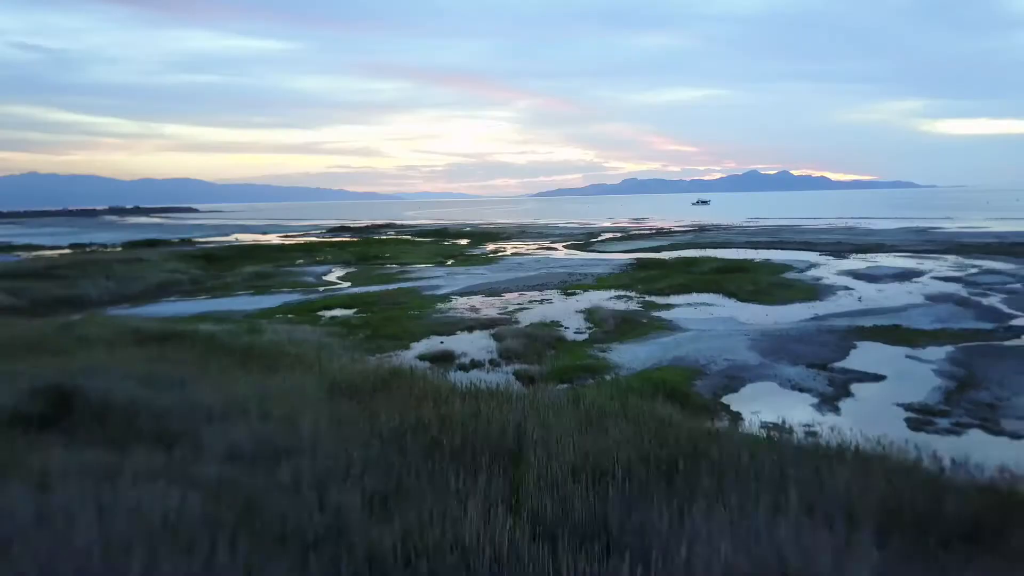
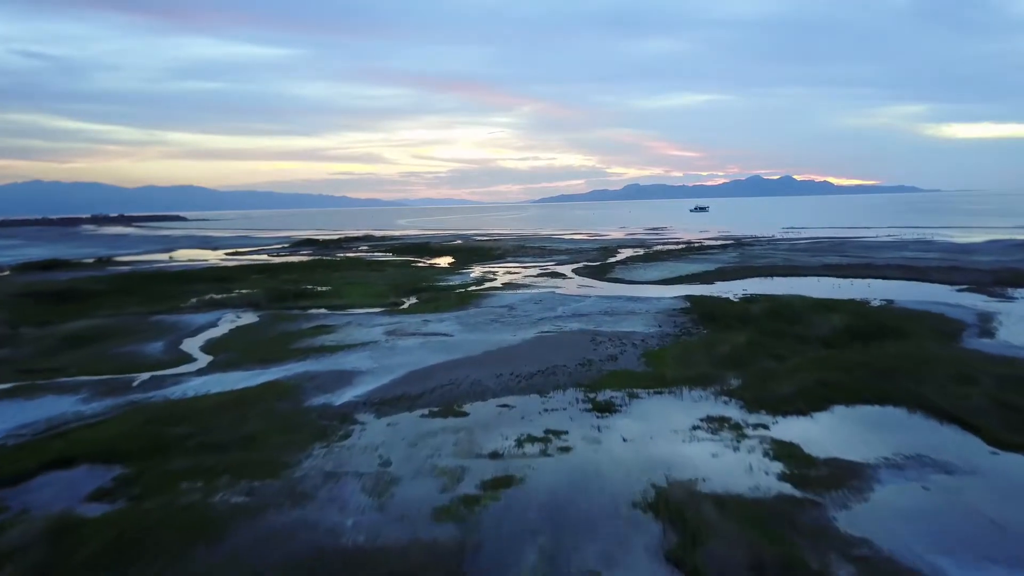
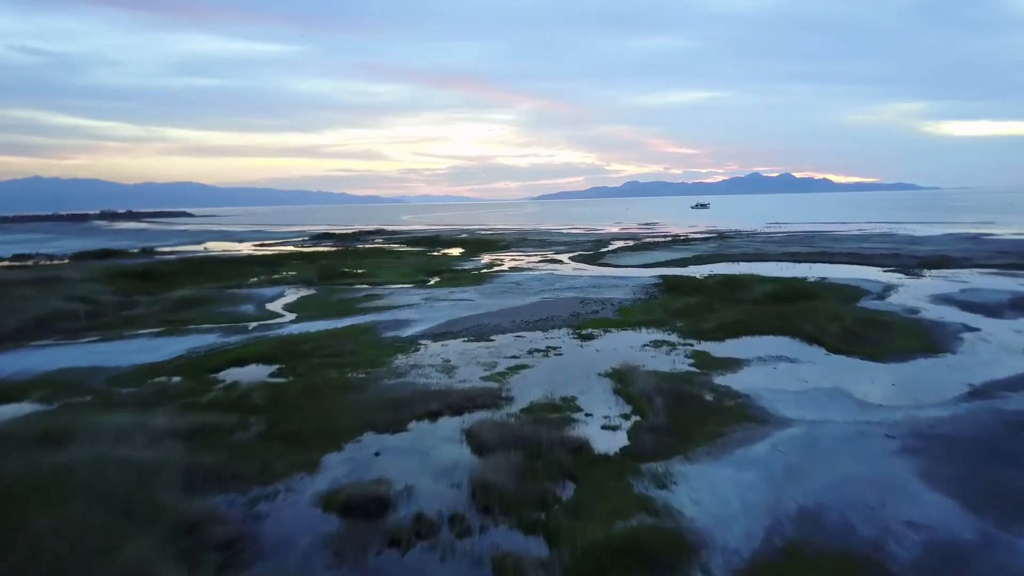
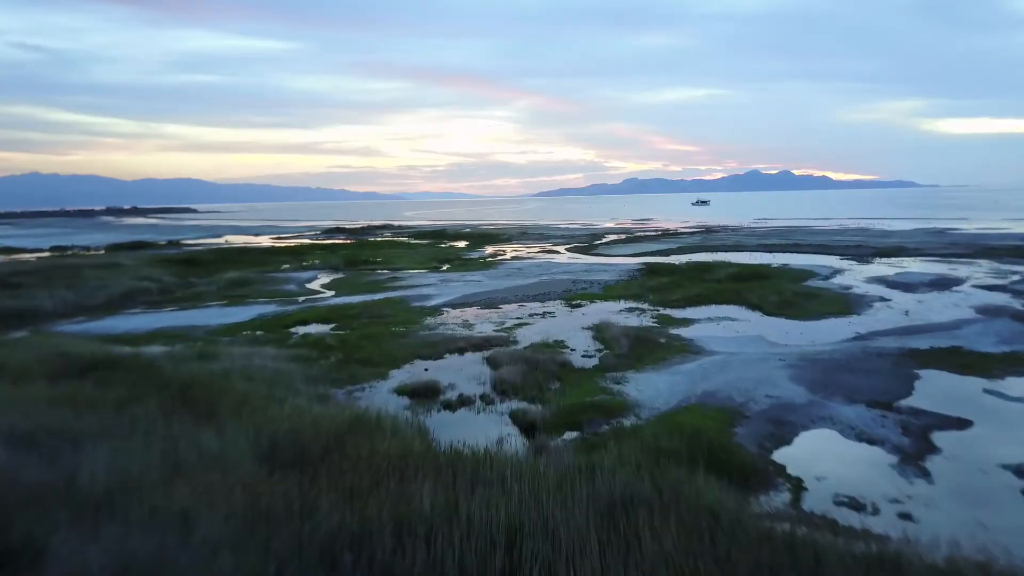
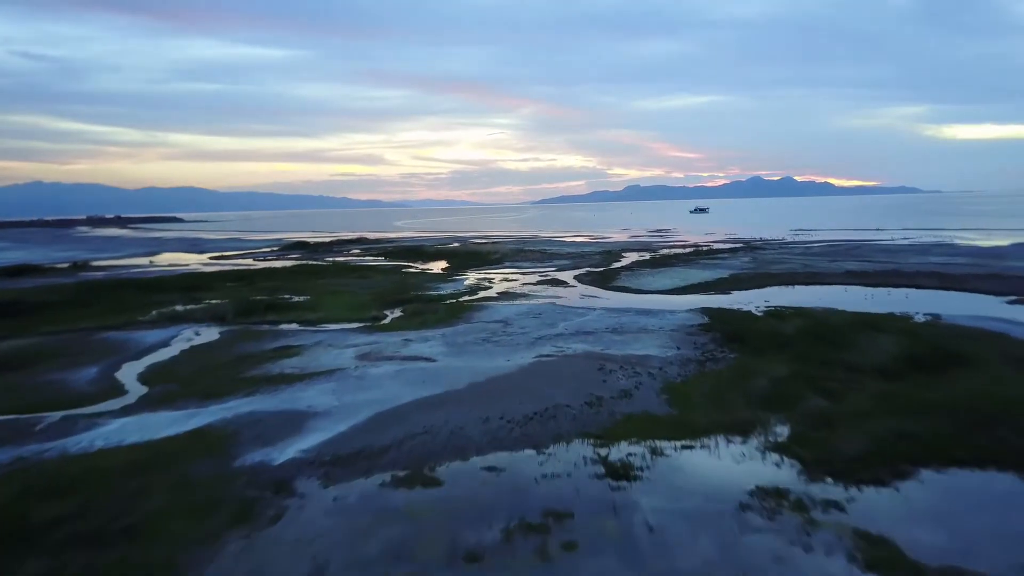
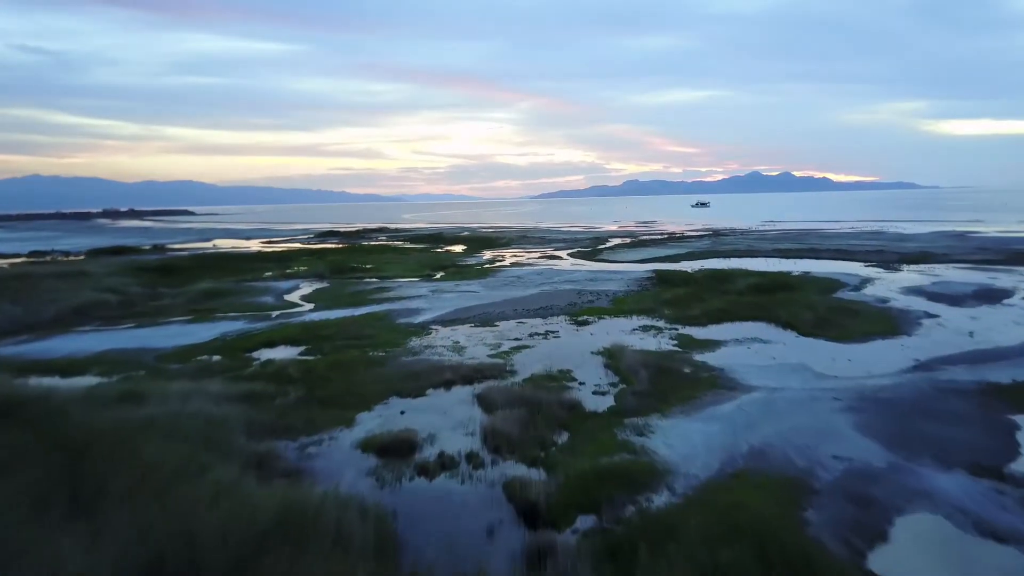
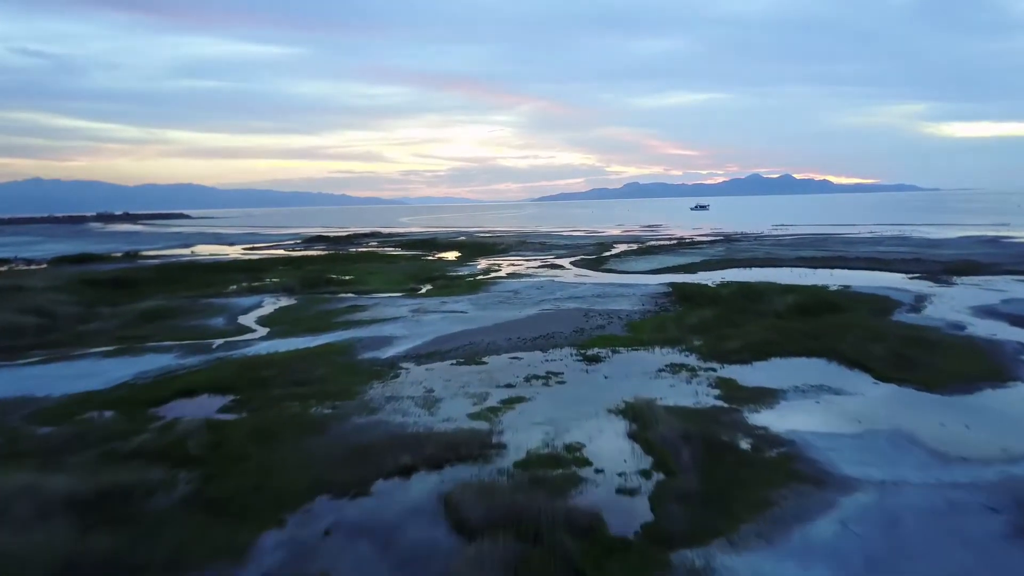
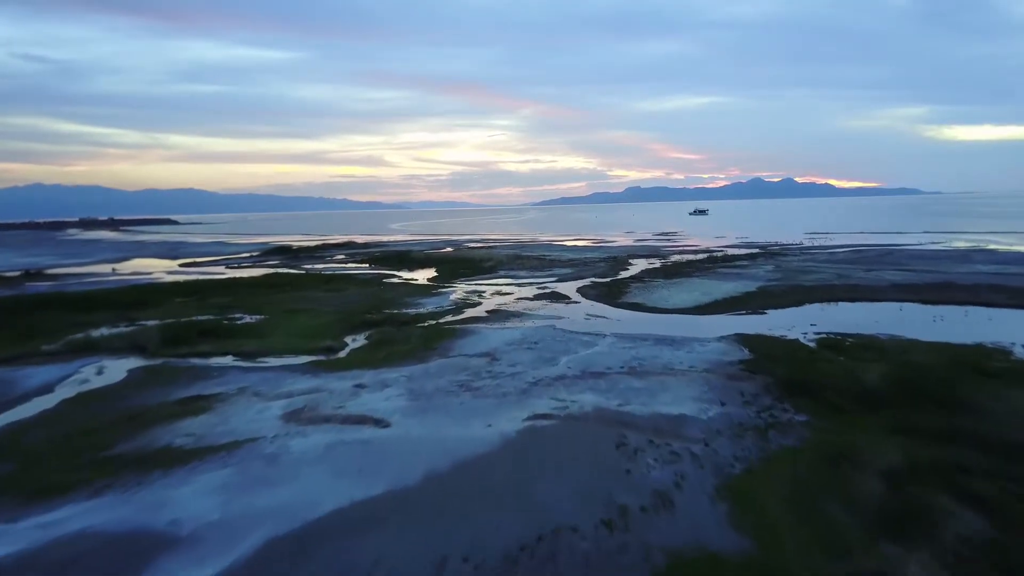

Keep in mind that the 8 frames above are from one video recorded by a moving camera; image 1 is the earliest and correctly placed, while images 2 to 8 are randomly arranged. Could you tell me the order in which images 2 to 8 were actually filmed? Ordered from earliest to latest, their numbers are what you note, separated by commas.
4, 6, 3, 7, 2, 5, 8
